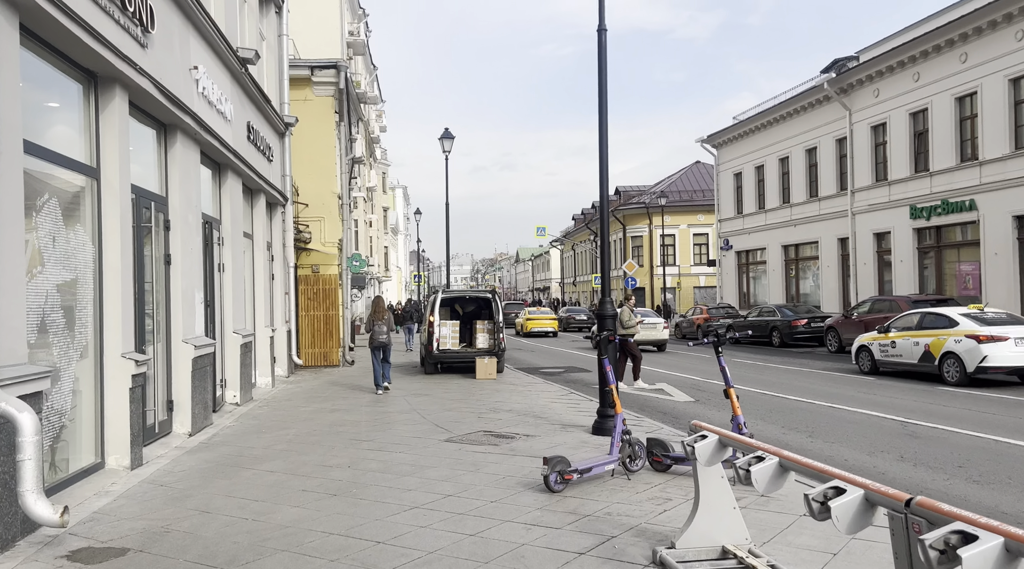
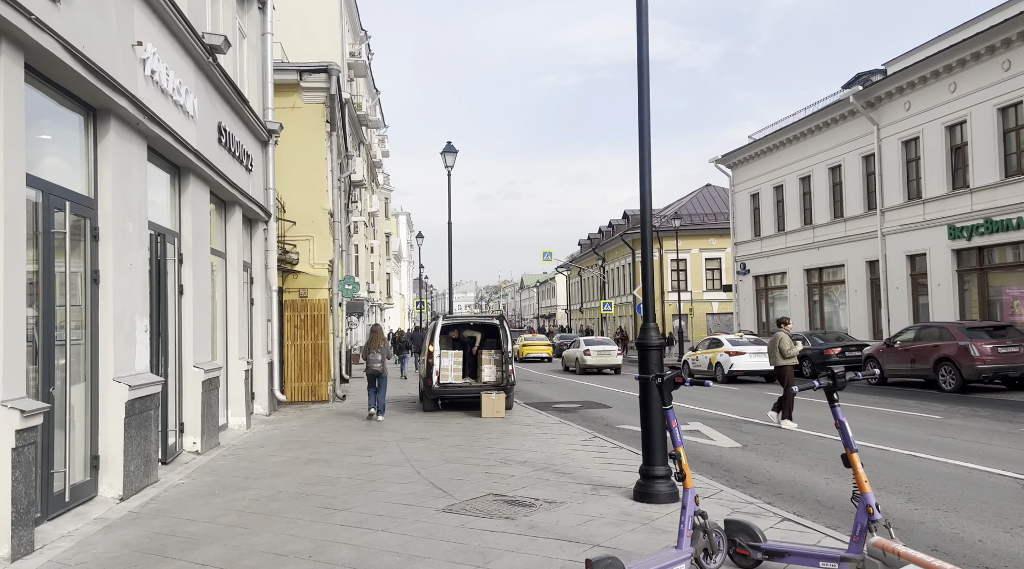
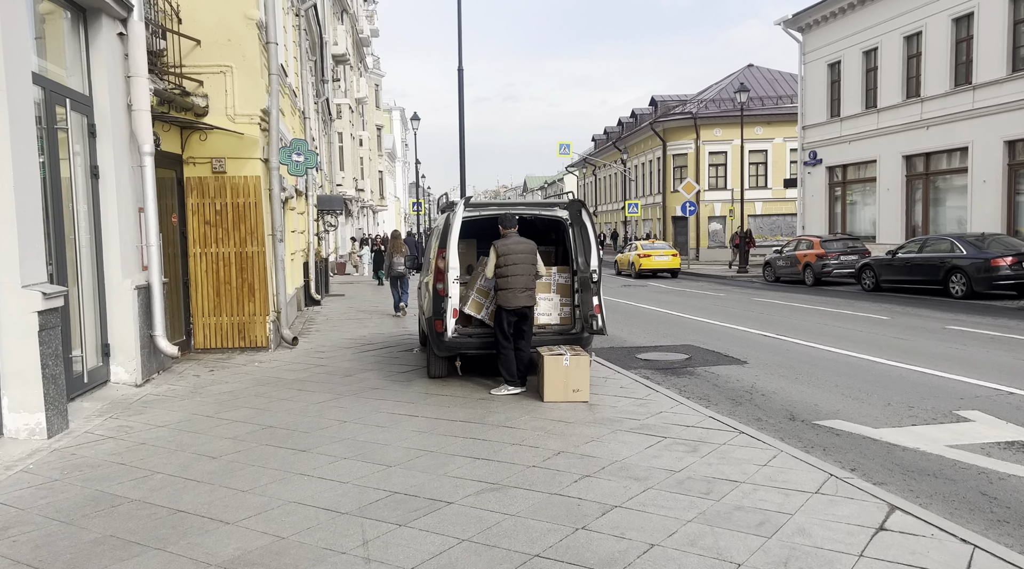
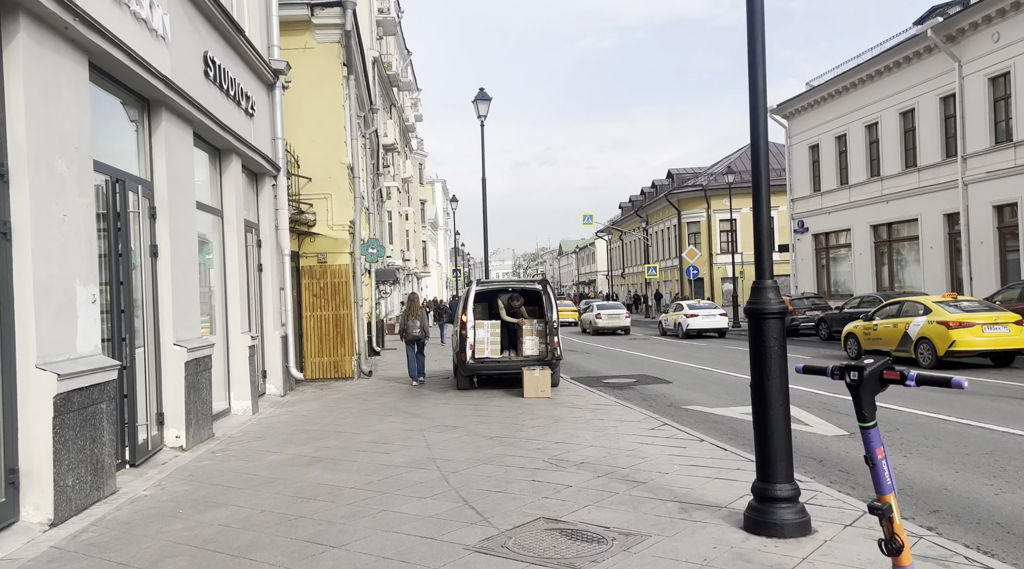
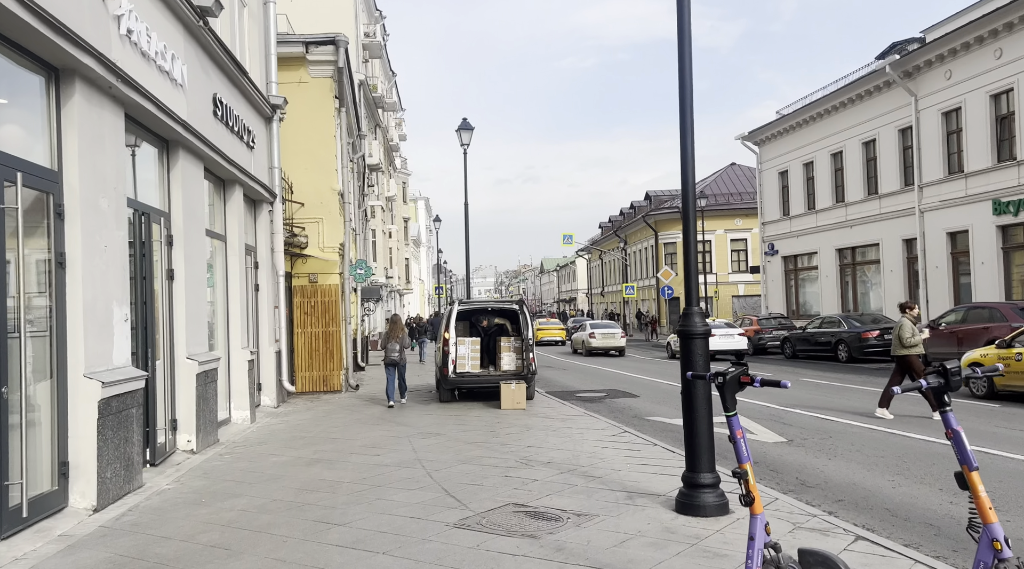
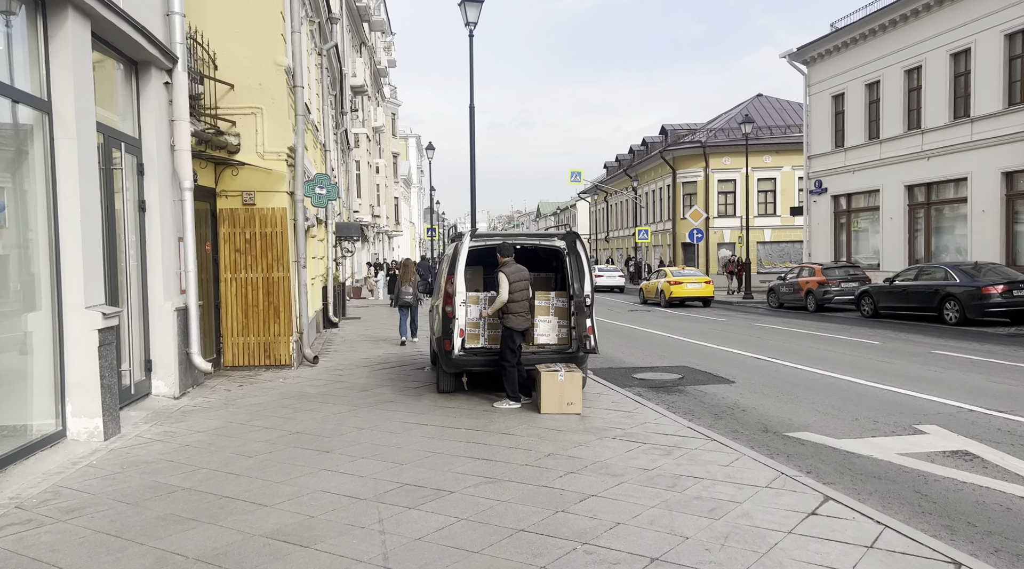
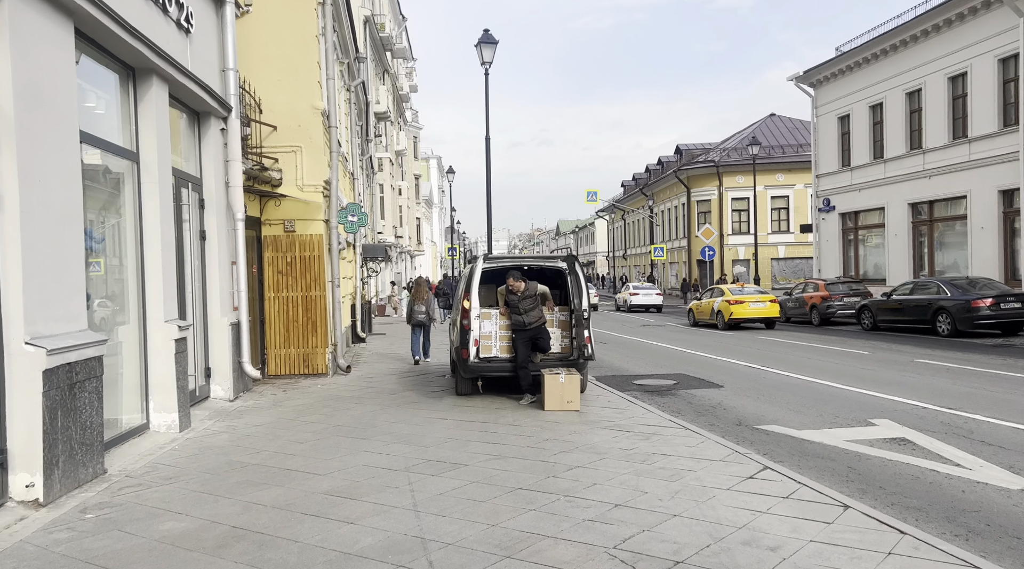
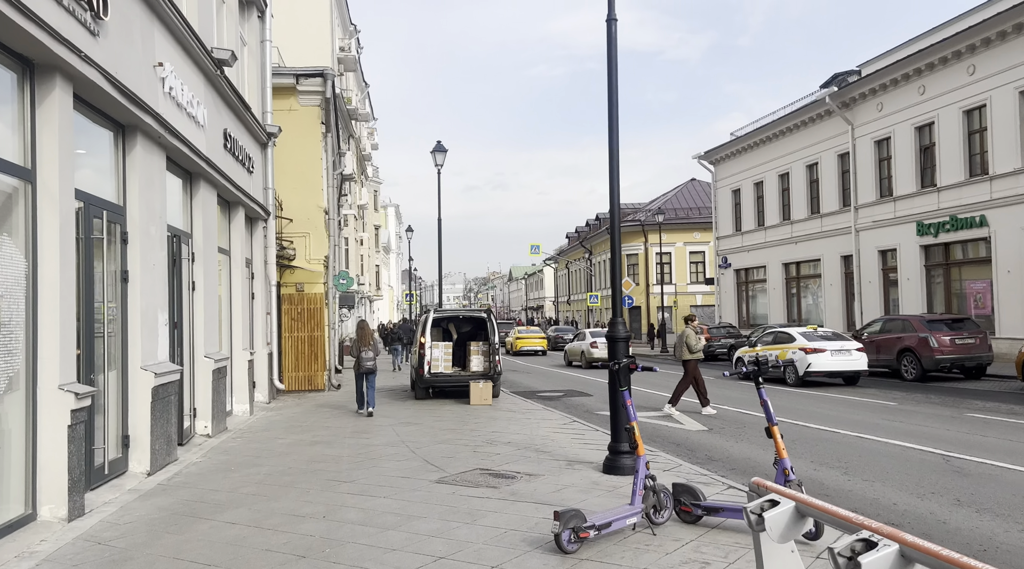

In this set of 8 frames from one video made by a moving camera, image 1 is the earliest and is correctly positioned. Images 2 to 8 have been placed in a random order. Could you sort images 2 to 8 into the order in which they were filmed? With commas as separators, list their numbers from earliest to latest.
8, 2, 5, 4, 7, 6, 3
